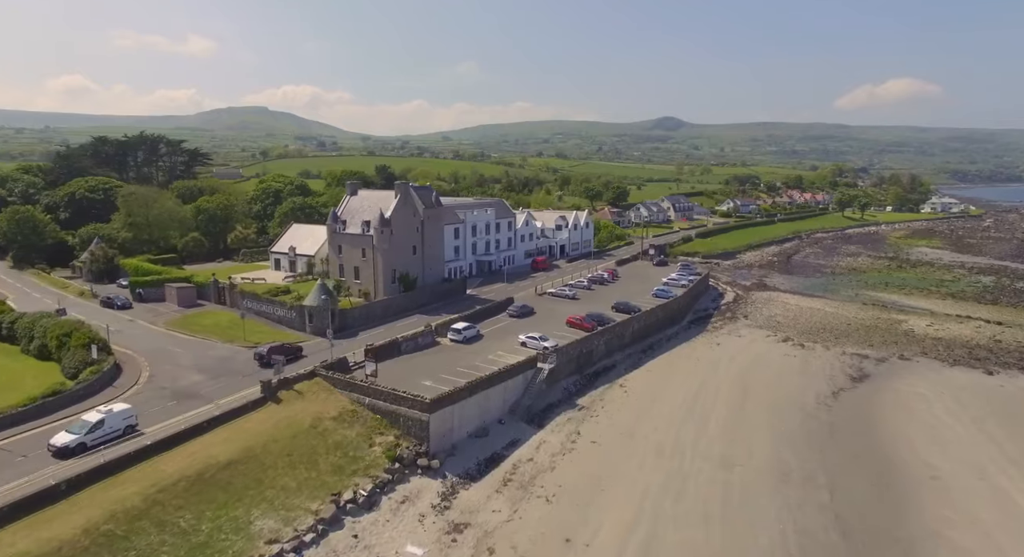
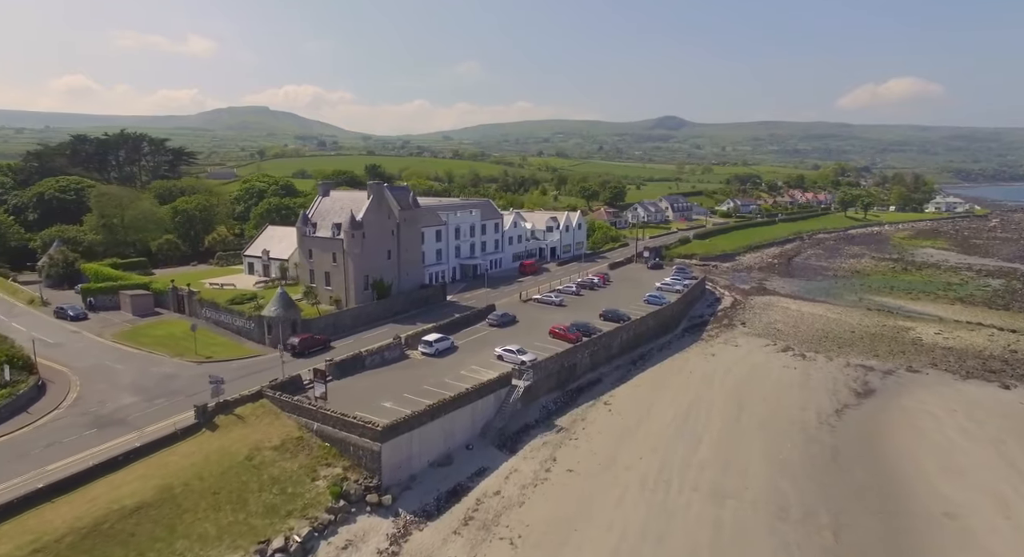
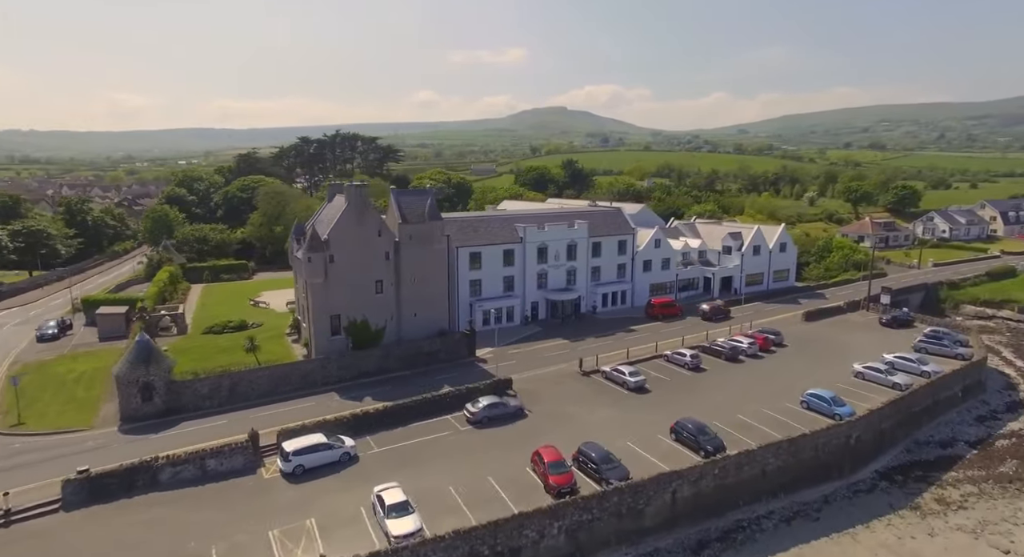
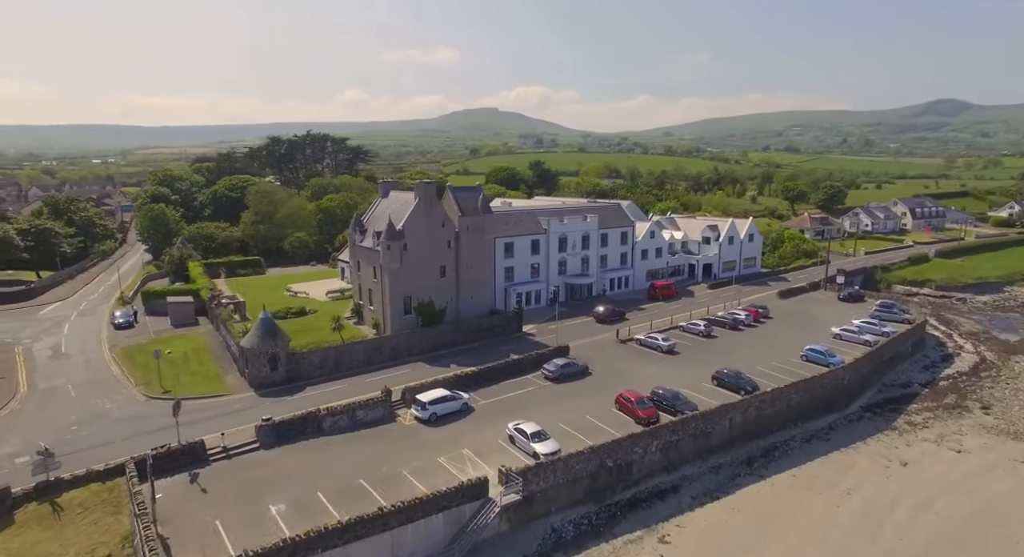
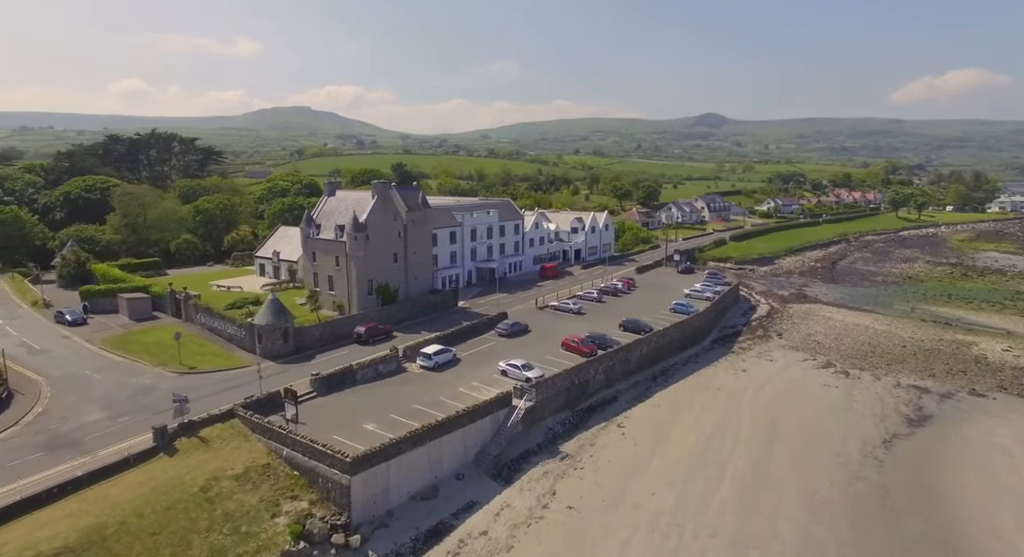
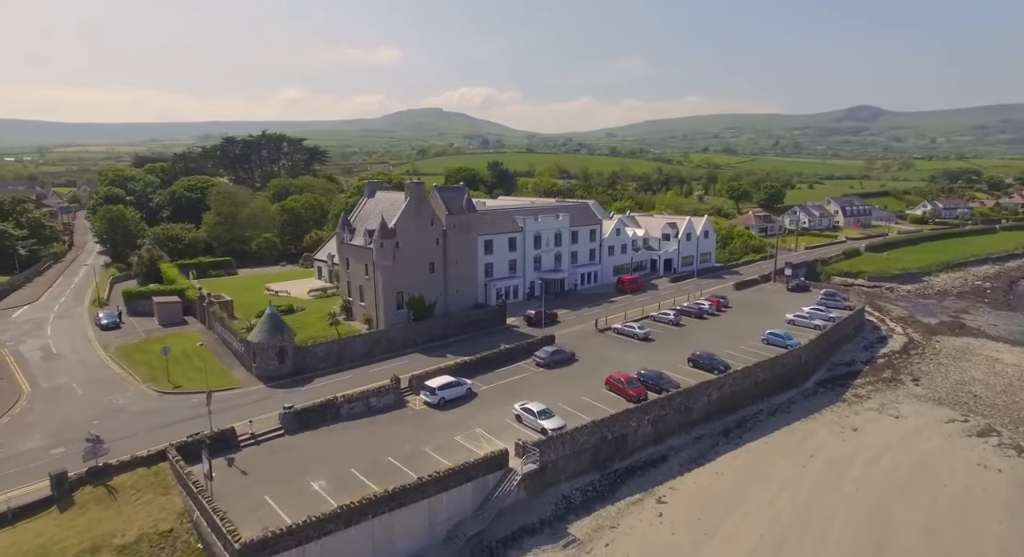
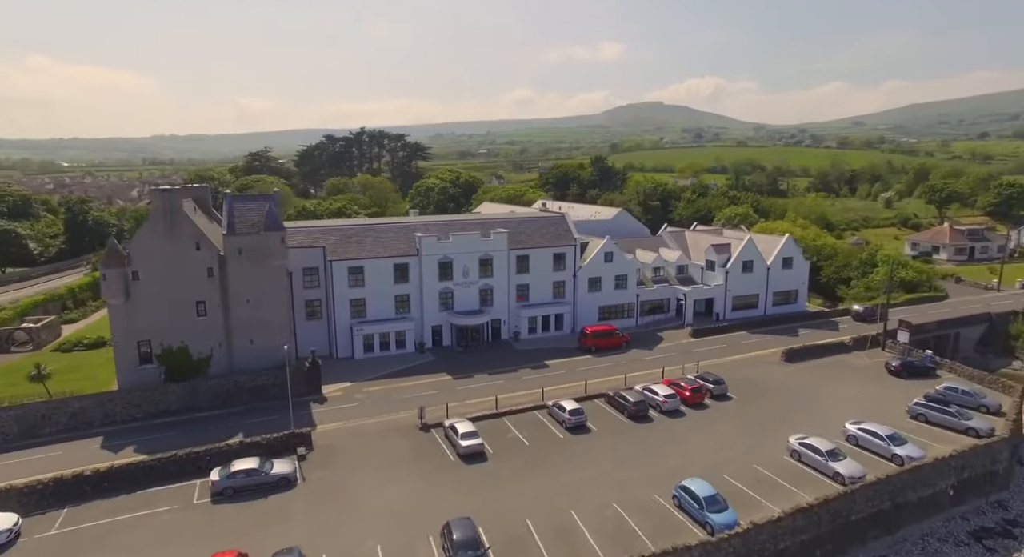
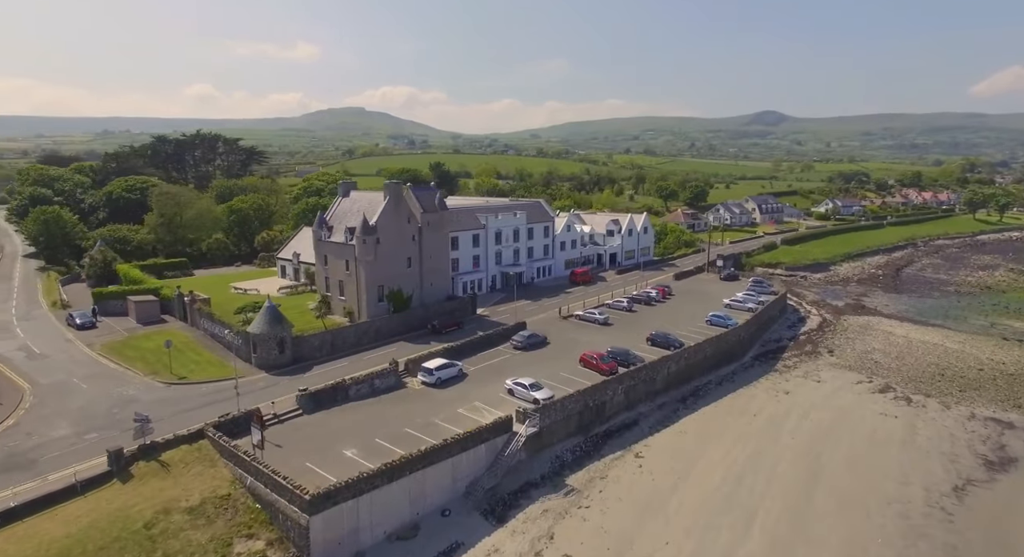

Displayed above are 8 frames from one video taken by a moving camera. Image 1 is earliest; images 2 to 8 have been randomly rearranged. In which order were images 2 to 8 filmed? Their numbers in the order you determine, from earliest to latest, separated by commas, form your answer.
2, 5, 8, 6, 4, 3, 7
